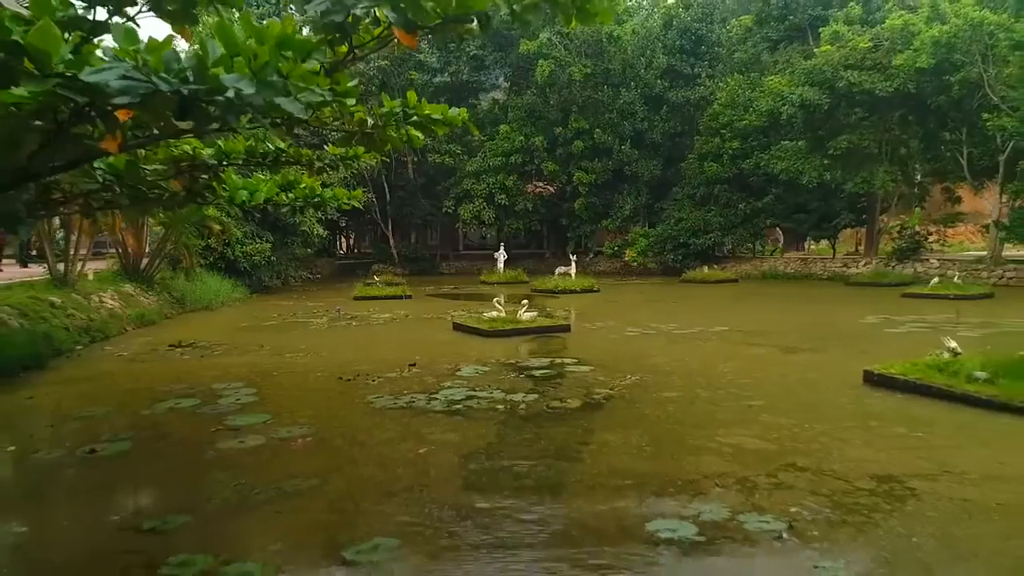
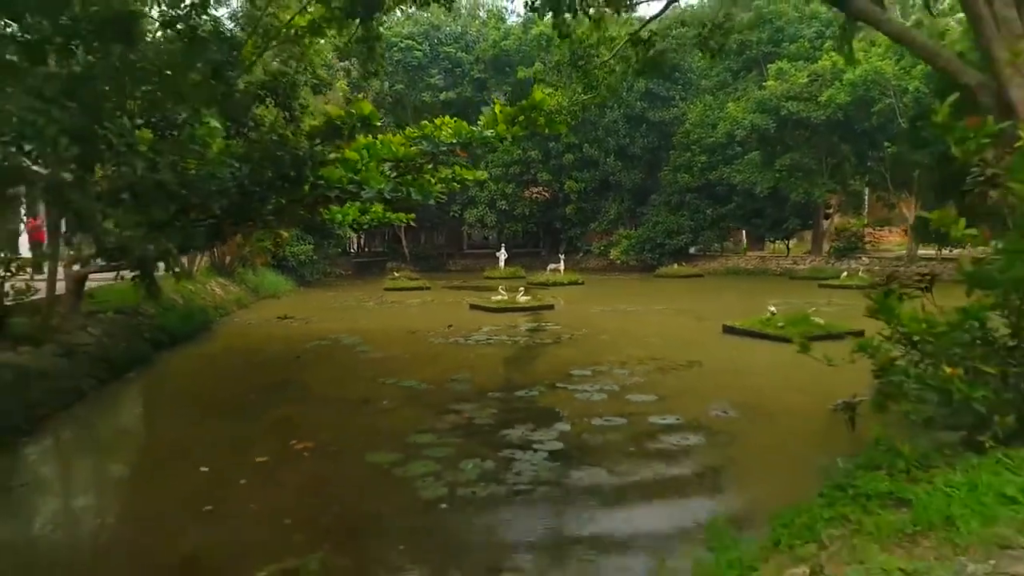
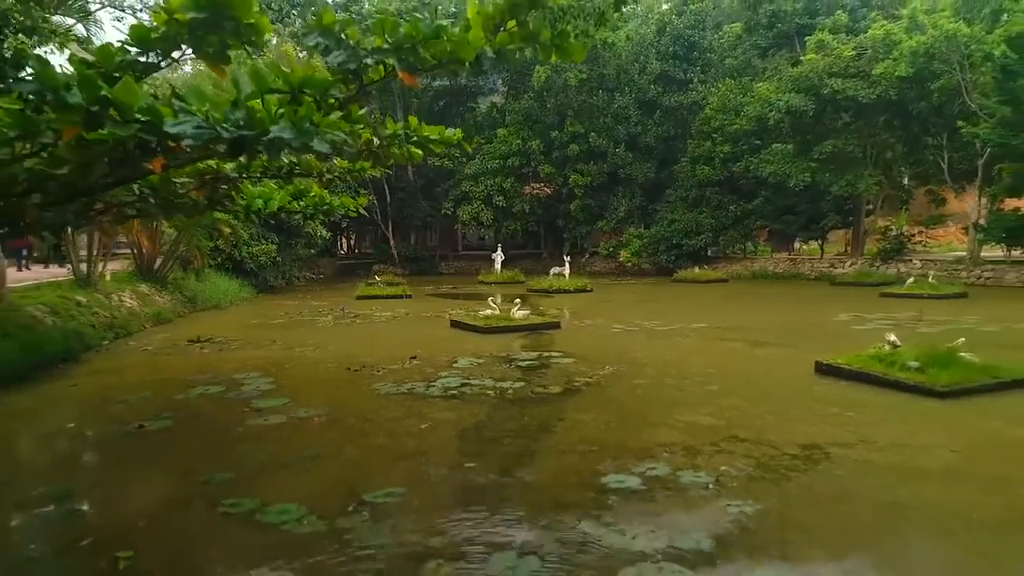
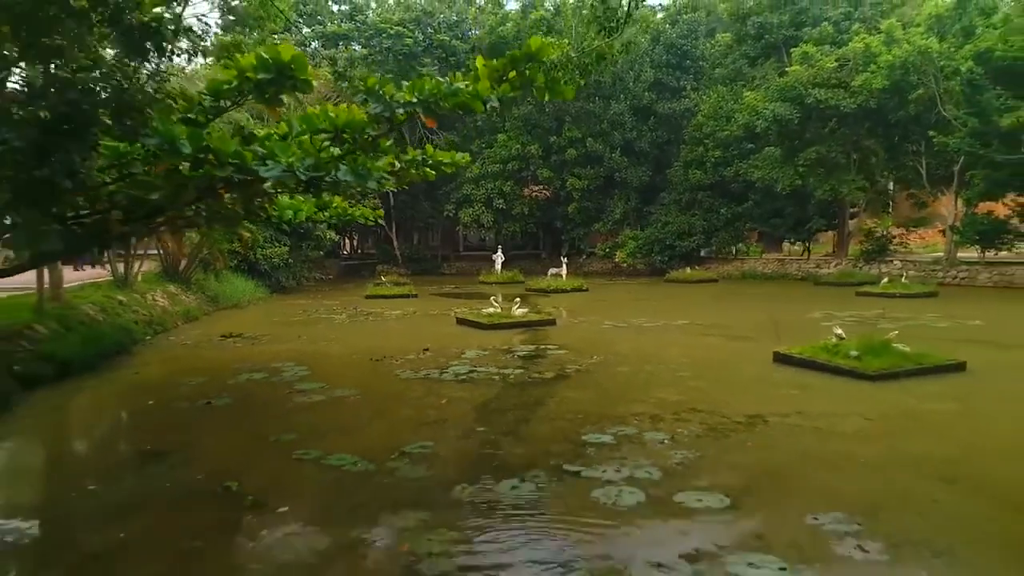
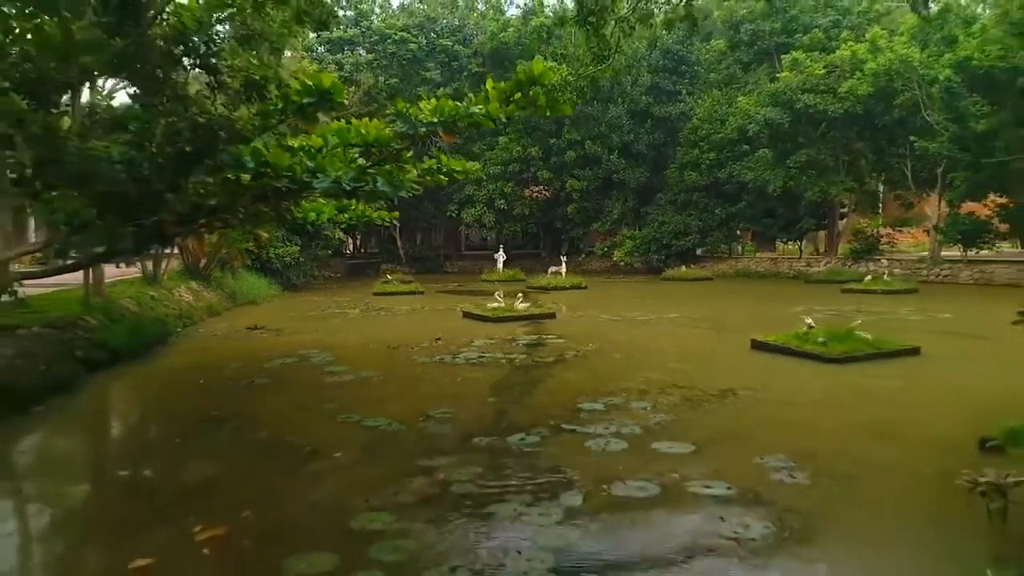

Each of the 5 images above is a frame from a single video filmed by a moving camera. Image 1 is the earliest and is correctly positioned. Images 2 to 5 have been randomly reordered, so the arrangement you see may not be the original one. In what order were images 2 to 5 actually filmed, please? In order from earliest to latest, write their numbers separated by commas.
3, 4, 5, 2
